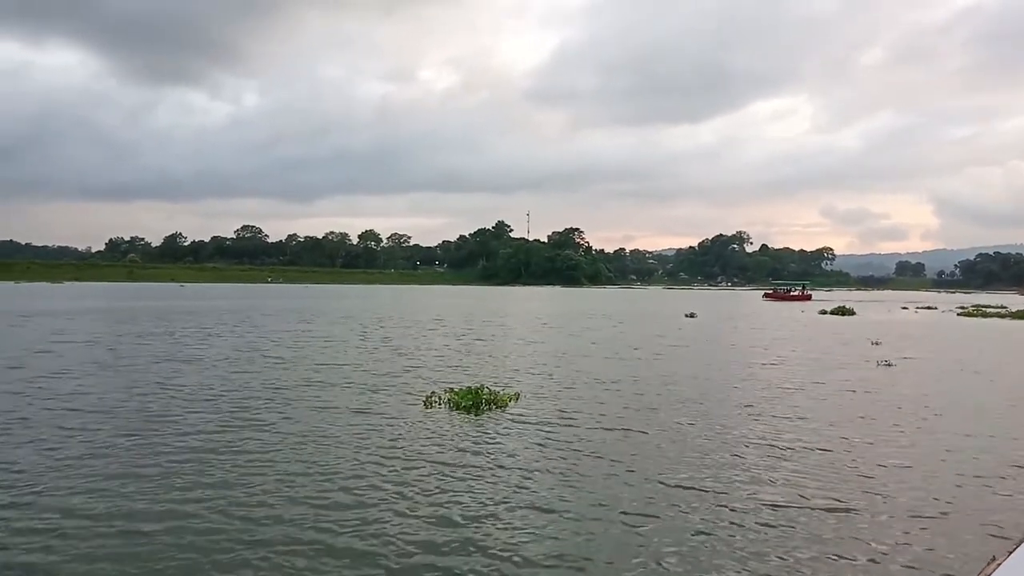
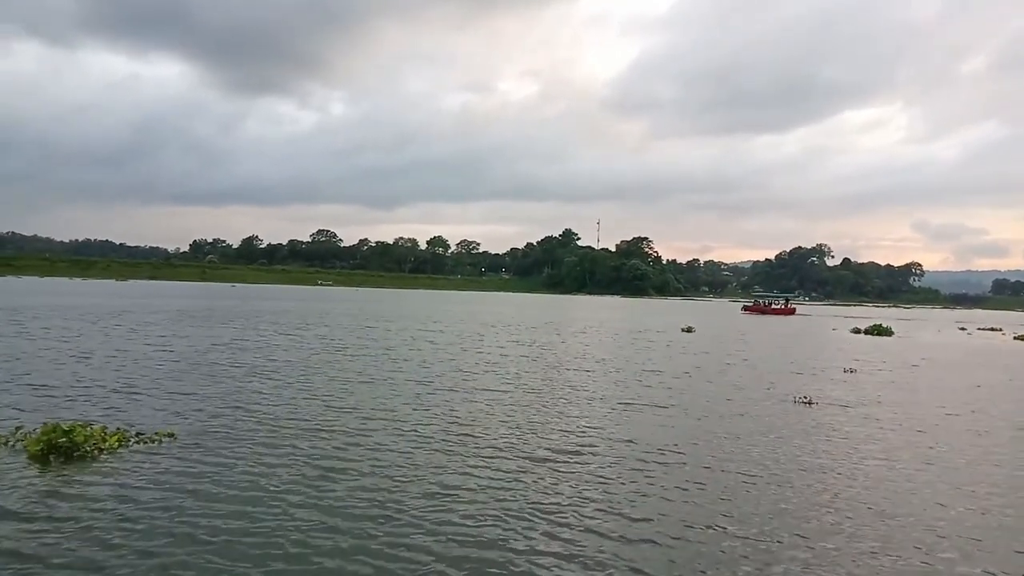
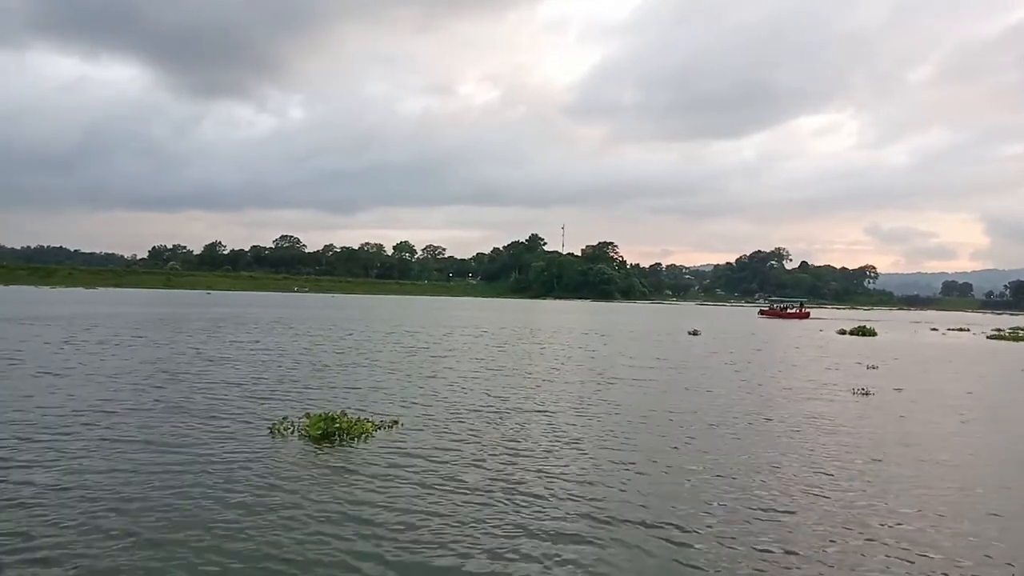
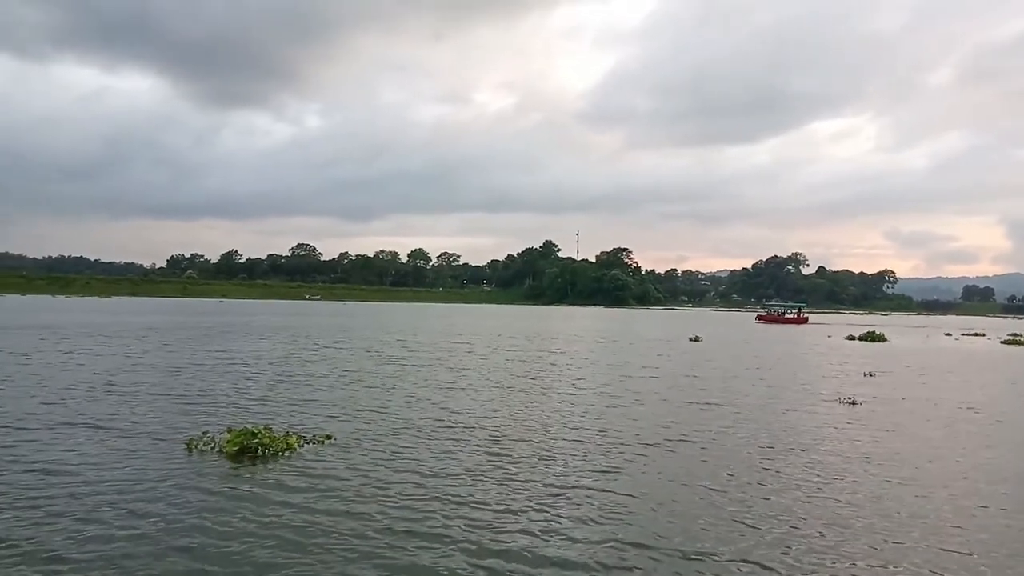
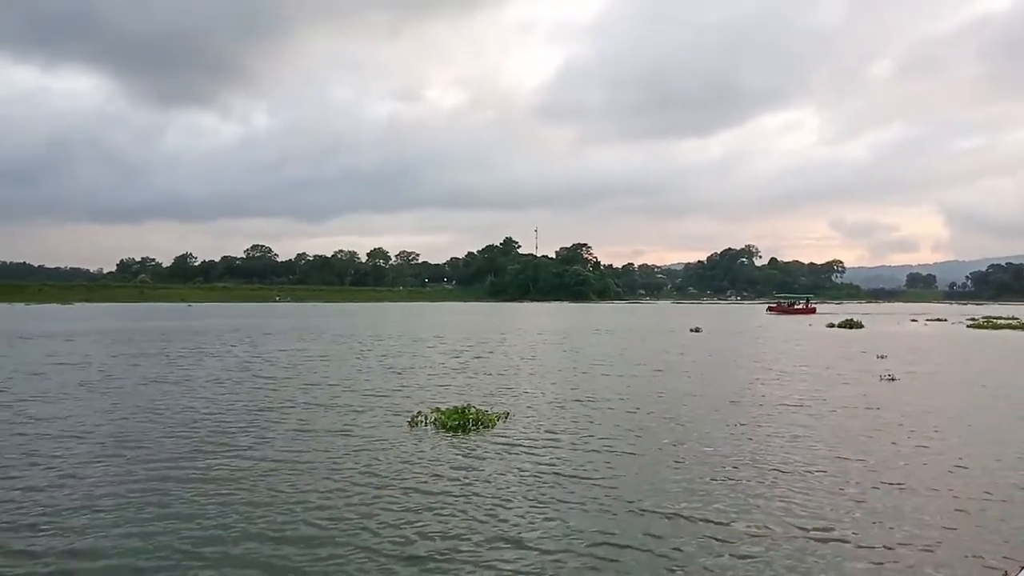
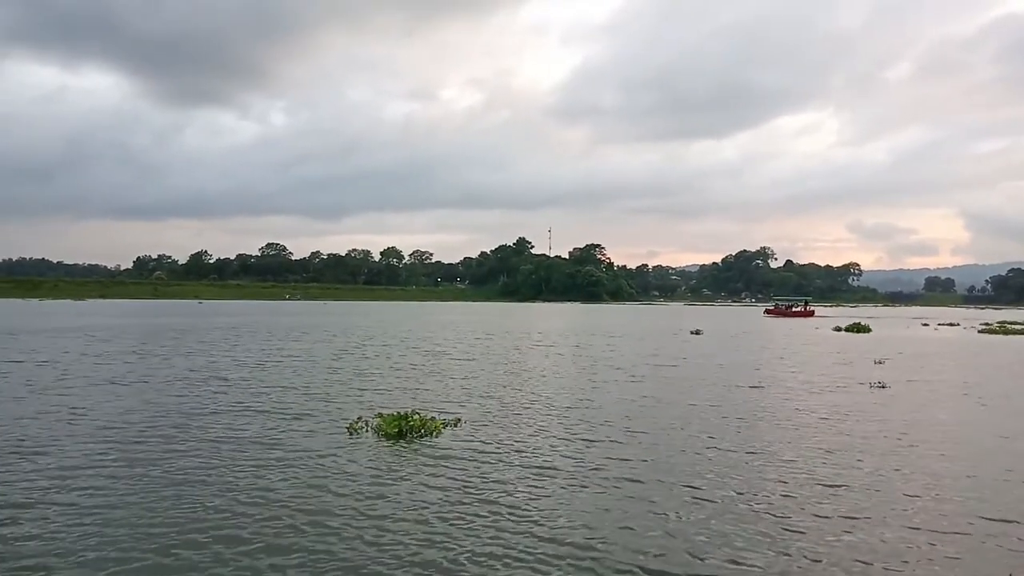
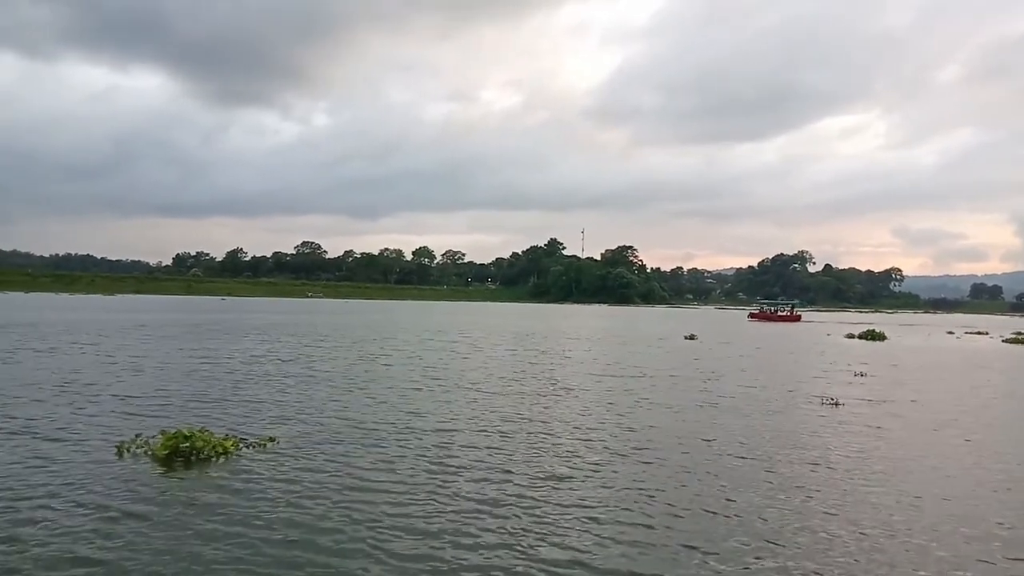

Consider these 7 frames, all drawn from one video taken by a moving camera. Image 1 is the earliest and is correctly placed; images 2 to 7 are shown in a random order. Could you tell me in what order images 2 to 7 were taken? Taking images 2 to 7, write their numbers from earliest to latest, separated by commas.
5, 6, 3, 4, 7, 2
